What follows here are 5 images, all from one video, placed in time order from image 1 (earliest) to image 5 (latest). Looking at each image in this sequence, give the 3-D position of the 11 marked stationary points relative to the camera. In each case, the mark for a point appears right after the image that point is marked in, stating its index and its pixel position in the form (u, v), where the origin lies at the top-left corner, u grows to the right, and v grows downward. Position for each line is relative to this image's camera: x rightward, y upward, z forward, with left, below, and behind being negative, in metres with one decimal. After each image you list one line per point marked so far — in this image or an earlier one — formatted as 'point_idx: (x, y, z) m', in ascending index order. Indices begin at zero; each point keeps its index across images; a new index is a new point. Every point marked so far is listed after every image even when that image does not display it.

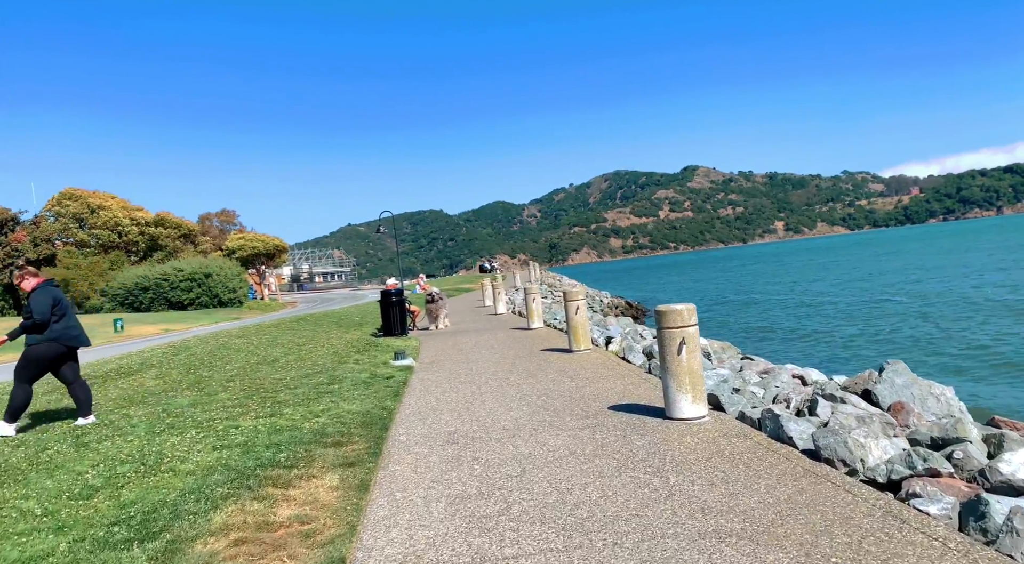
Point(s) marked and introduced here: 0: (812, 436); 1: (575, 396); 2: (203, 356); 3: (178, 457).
0: (+2.5, -1.3, +6.2) m
1: (+0.8, -1.5, +9.2) m
2: (-6.8, -1.6, +16.2) m
3: (-3.3, -1.7, +7.2) m
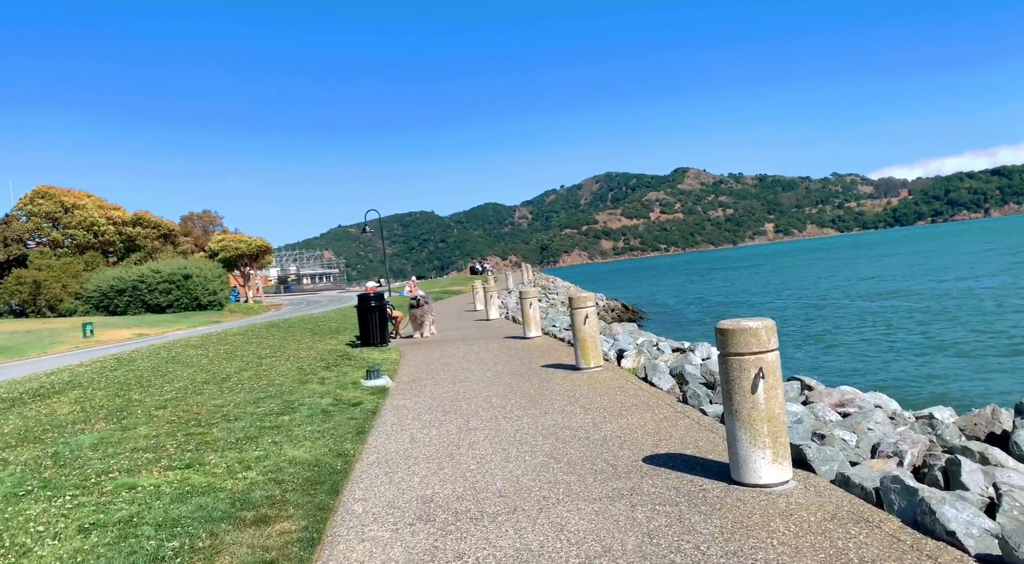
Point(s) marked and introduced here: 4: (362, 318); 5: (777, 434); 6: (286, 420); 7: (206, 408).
0: (+2.6, -1.4, +4.0) m
1: (+0.8, -1.5, +7.0) m
2: (-6.9, -1.7, +13.9) m
3: (-3.3, -1.8, +4.9) m
4: (-3.8, -1.0, +18.7) m
5: (+1.9, -1.1, +5.2) m
6: (-2.7, -1.7, +8.9) m
7: (-4.1, -1.7, +9.9) m
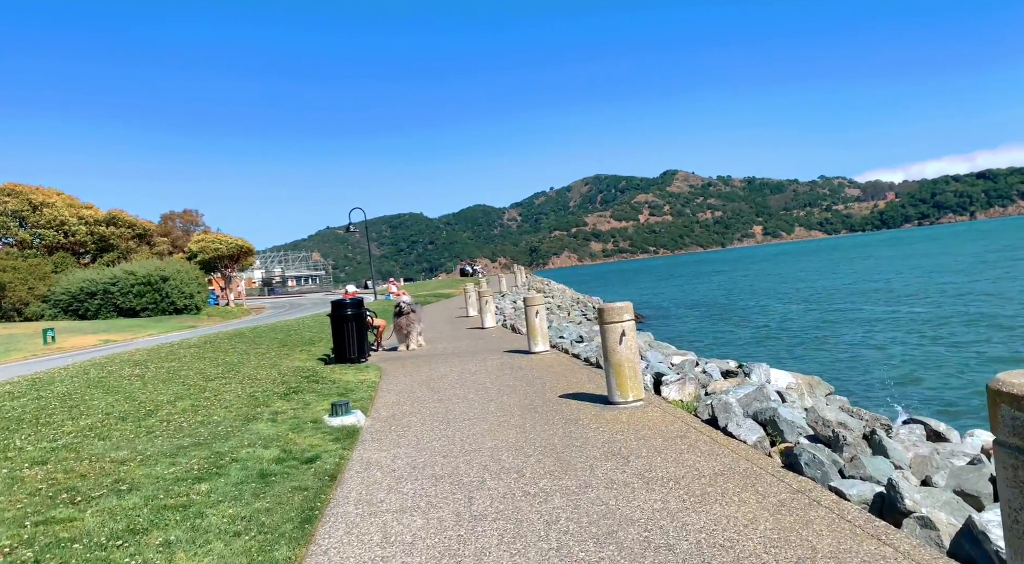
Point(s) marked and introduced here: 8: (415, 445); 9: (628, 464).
0: (+2.8, -1.4, +1.2) m
1: (+1.0, -1.6, +4.2) m
2: (-6.8, -1.8, +11.0) m
3: (-3.1, -1.8, +2.1) m
4: (-3.8, -1.0, +15.8) m
5: (+2.1, -1.1, +2.4) m
6: (-2.6, -1.7, +6.1) m
7: (-4.0, -1.8, +7.1) m
8: (-1.0, -1.7, +7.5) m
9: (+1.0, -1.5, +6.0) m
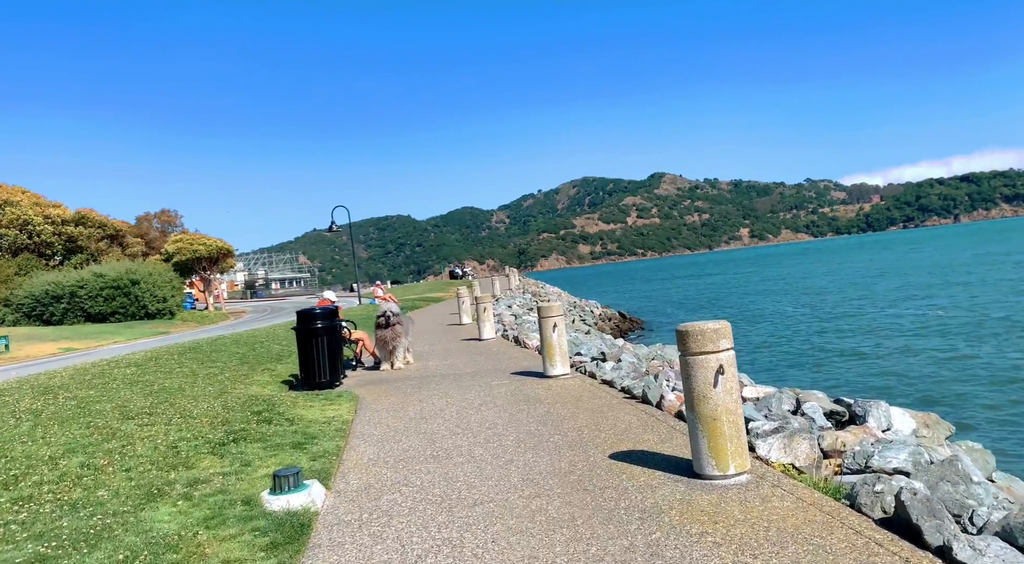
0: (+3.2, -1.4, -1.7) m
1: (+1.3, -1.6, +1.2) m
2: (-6.6, -1.8, +7.9) m
3: (-2.7, -1.9, -1.0) m
4: (-3.6, -1.1, +12.8) m
5: (+2.5, -1.2, -0.5) m
6: (-2.2, -1.8, +3.0) m
7: (-3.7, -1.8, +4.0) m
8: (-0.7, -1.7, +4.5) m
9: (+1.3, -1.5, +3.0) m
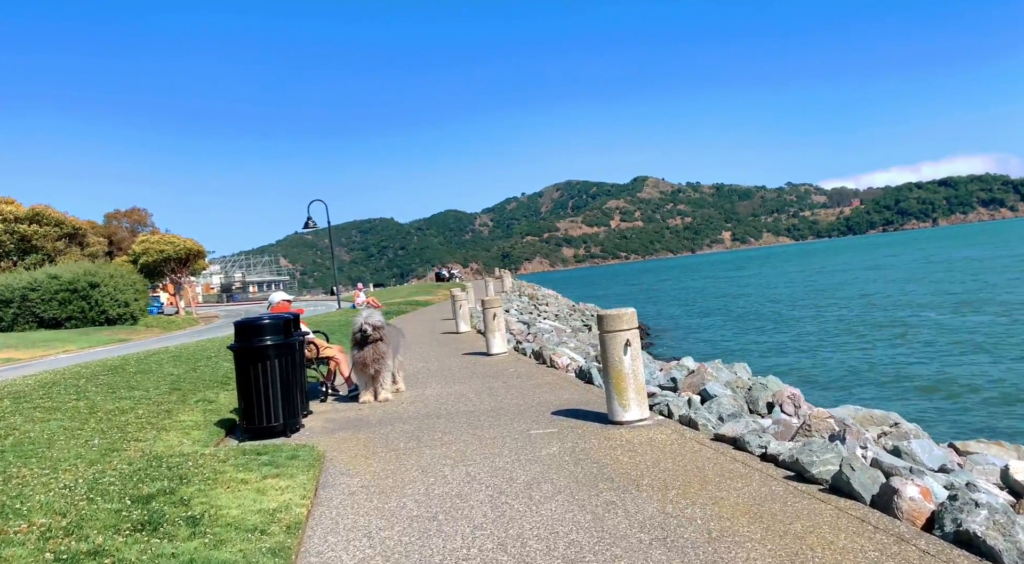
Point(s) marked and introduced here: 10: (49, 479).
0: (+4.0, -1.3, -5.8) m
1: (+2.1, -1.5, -2.9) m
2: (-6.0, -1.8, +3.6) m
3: (-1.9, -1.8, -5.1) m
4: (-3.1, -1.1, +8.6) m
5: (+3.3, -1.1, -4.6) m
6: (-1.5, -1.7, -1.1) m
7: (-3.0, -1.8, -0.1) m
8: (0.0, -1.6, +0.4) m
9: (+2.0, -1.5, -1.0) m
10: (-4.1, -1.7, +6.6) m
